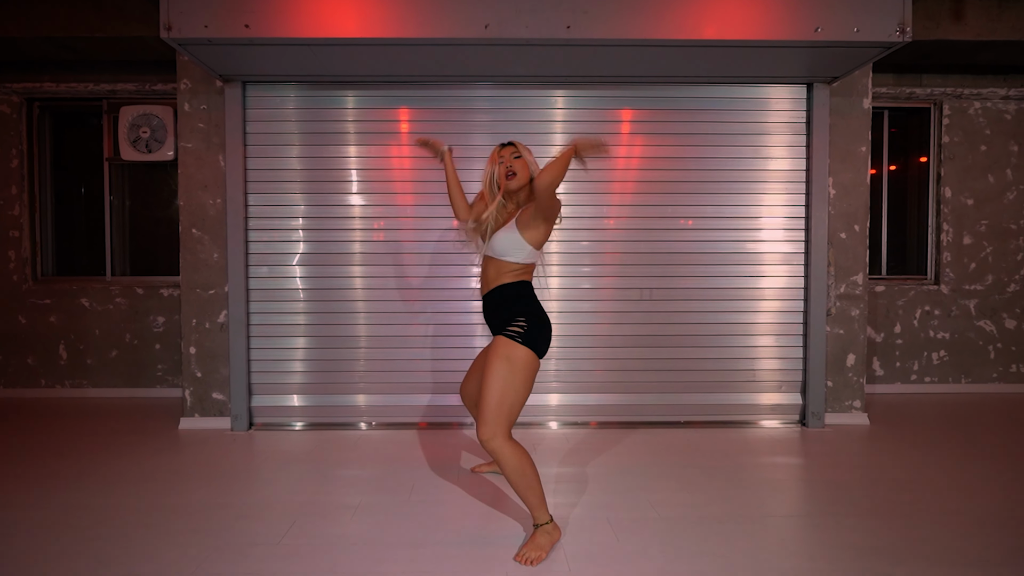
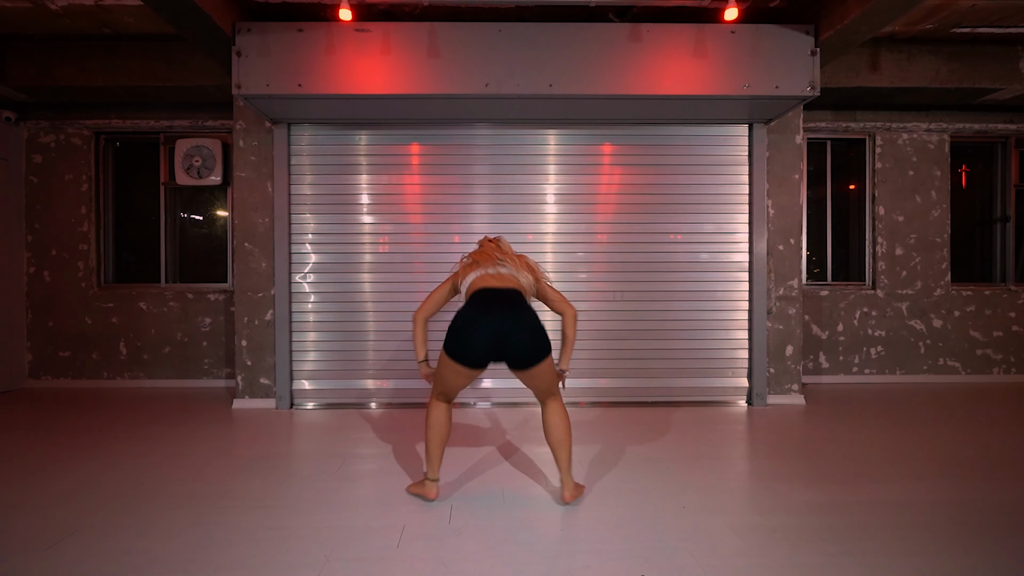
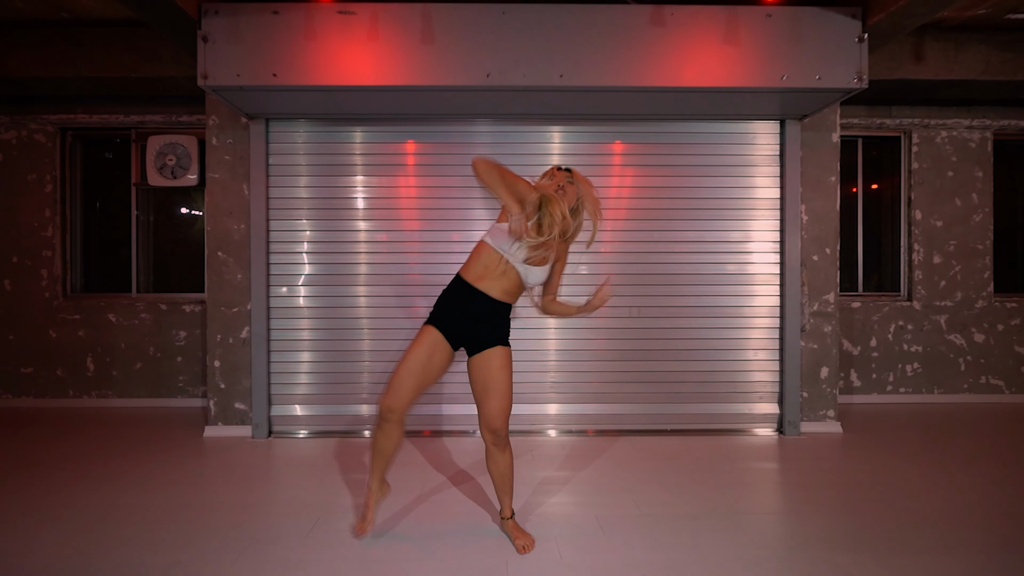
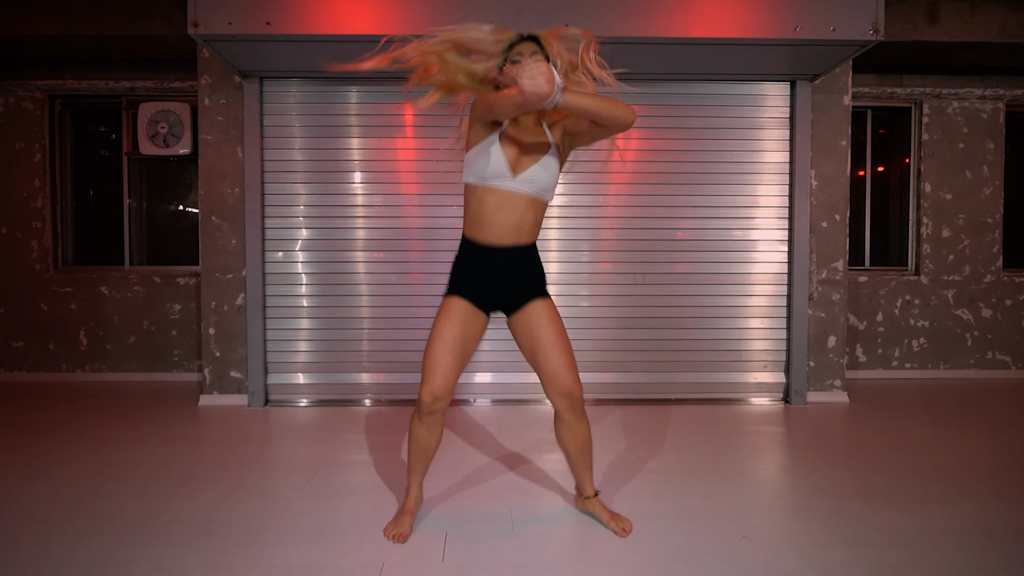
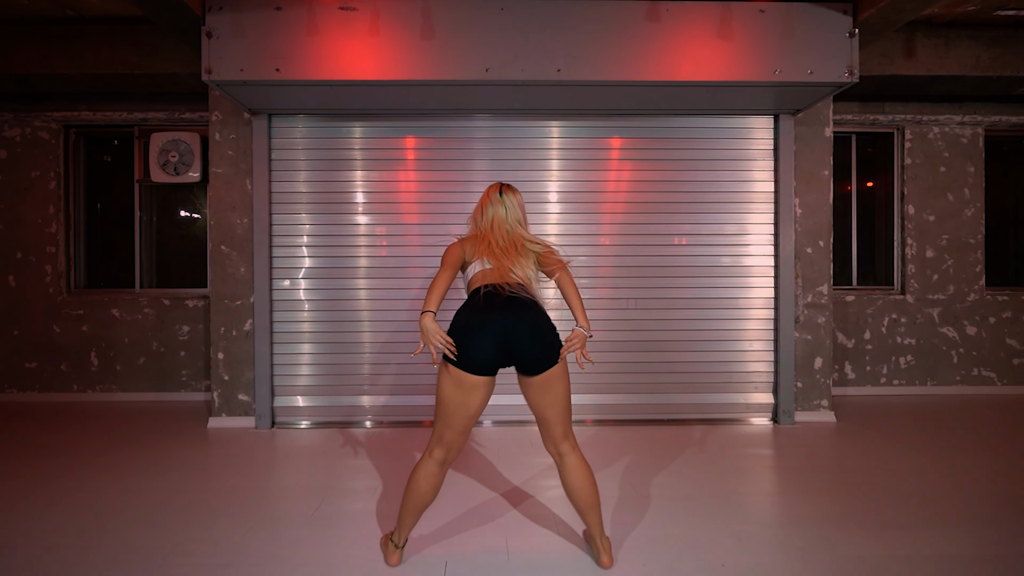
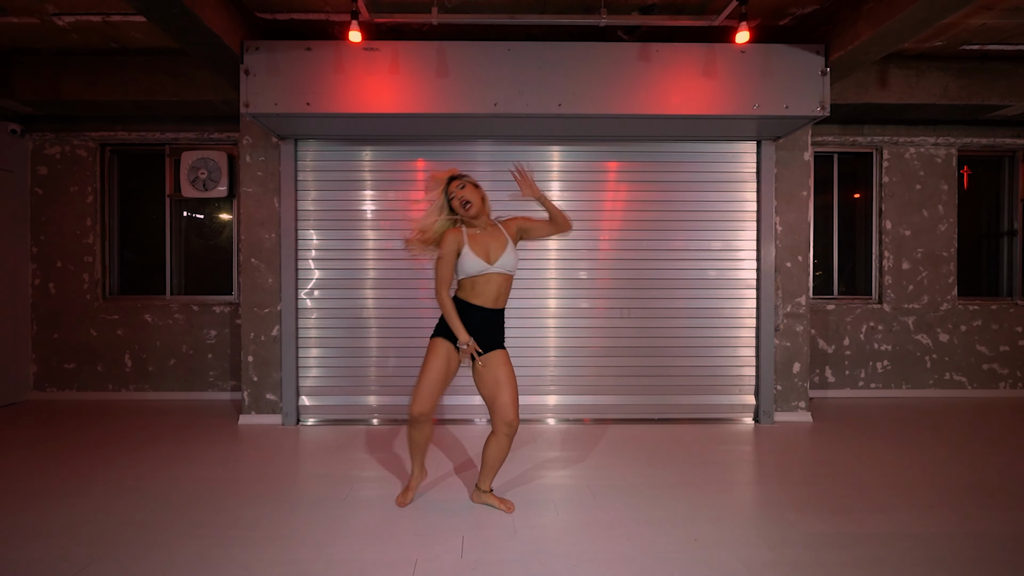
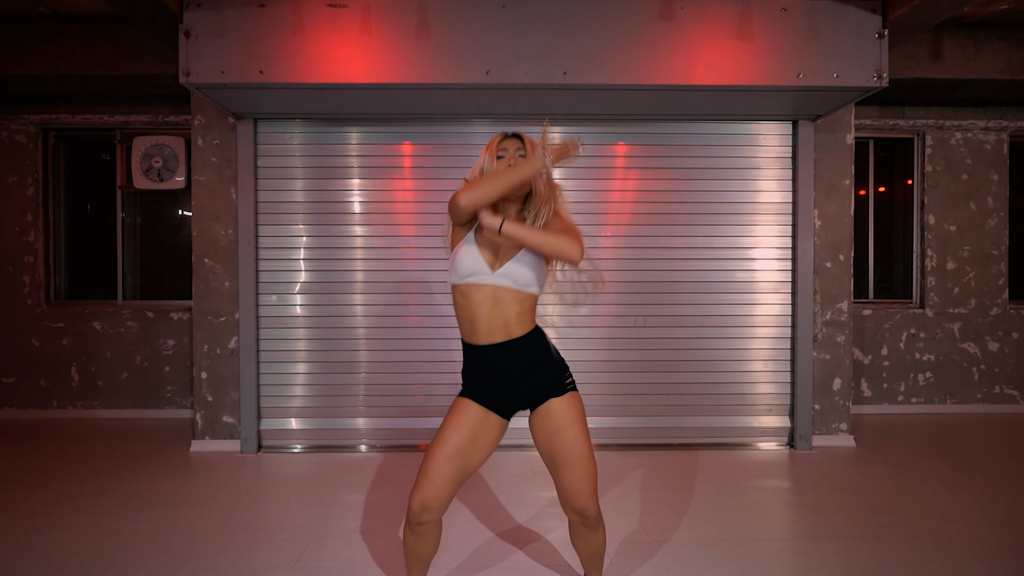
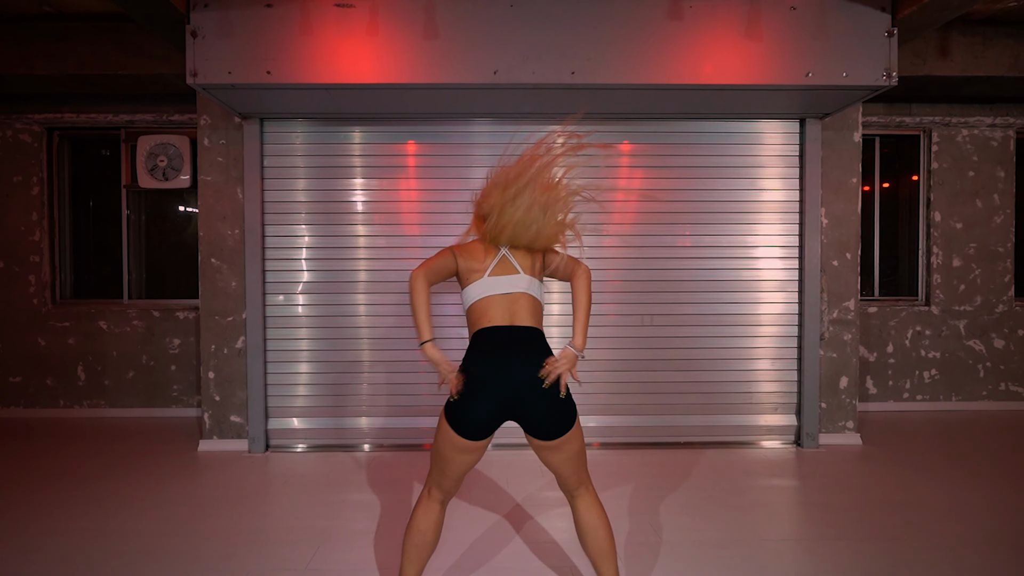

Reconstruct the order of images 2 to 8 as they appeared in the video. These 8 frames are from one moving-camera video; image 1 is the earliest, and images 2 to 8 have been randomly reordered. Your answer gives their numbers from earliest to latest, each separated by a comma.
3, 6, 8, 5, 2, 4, 7
